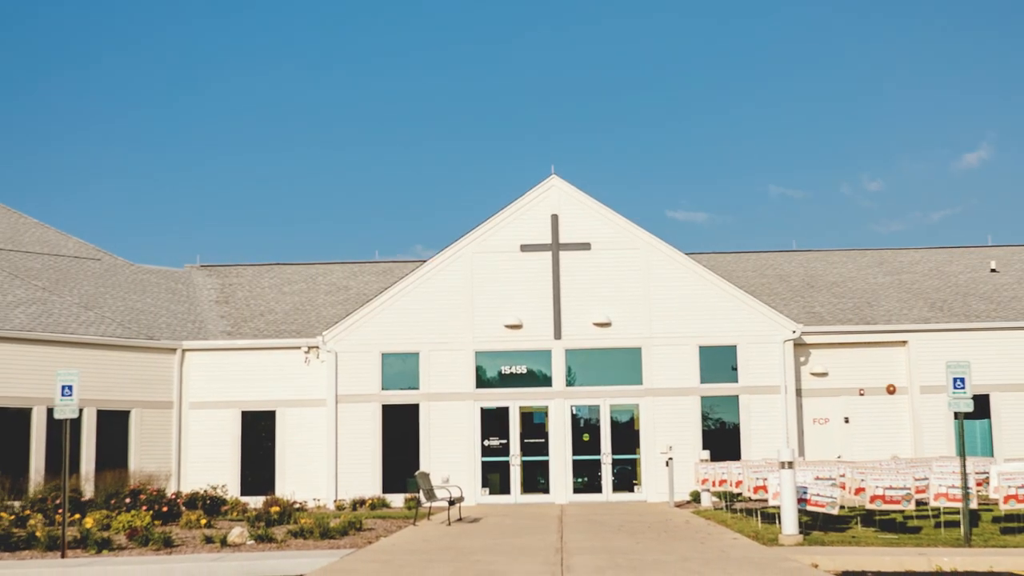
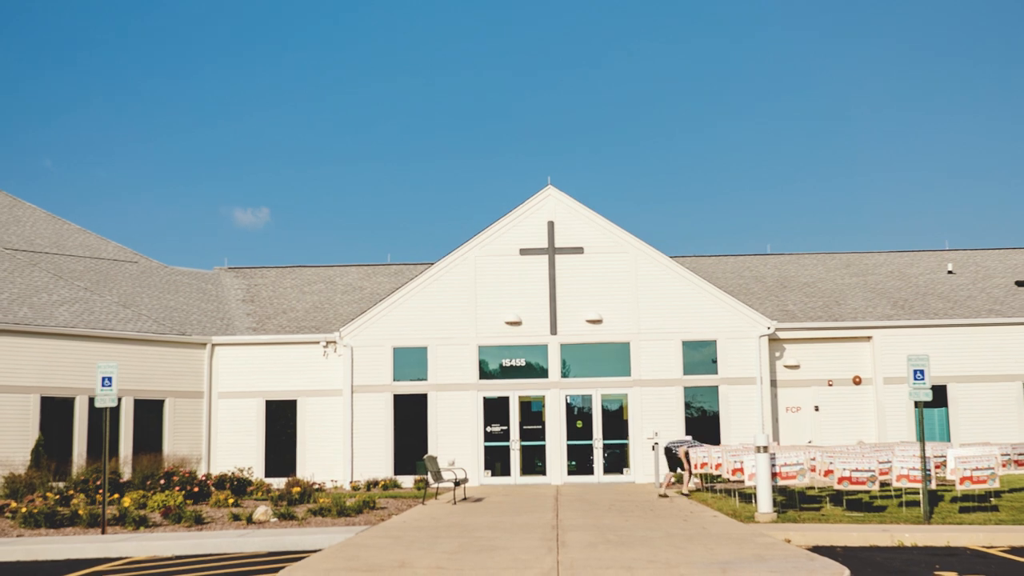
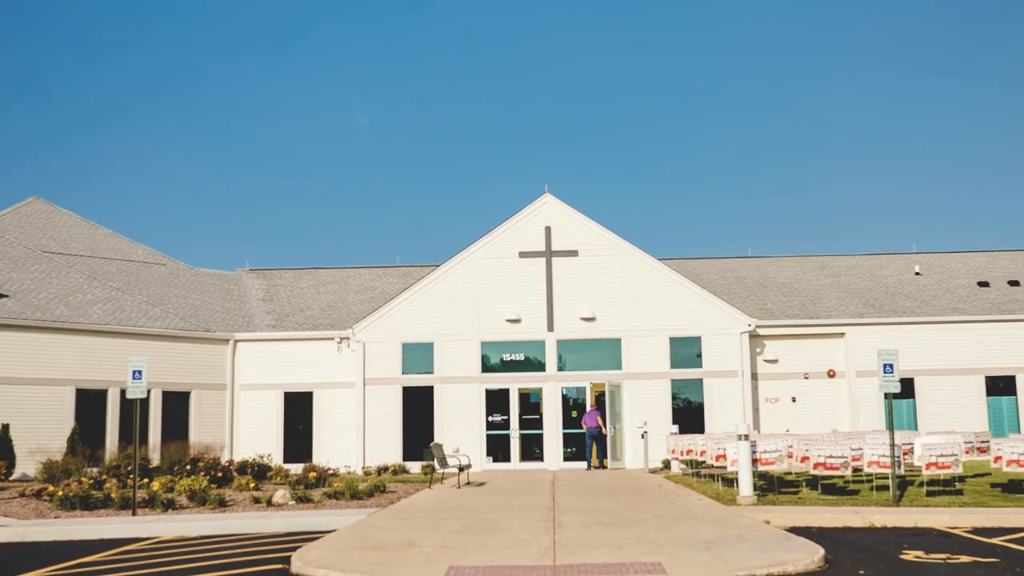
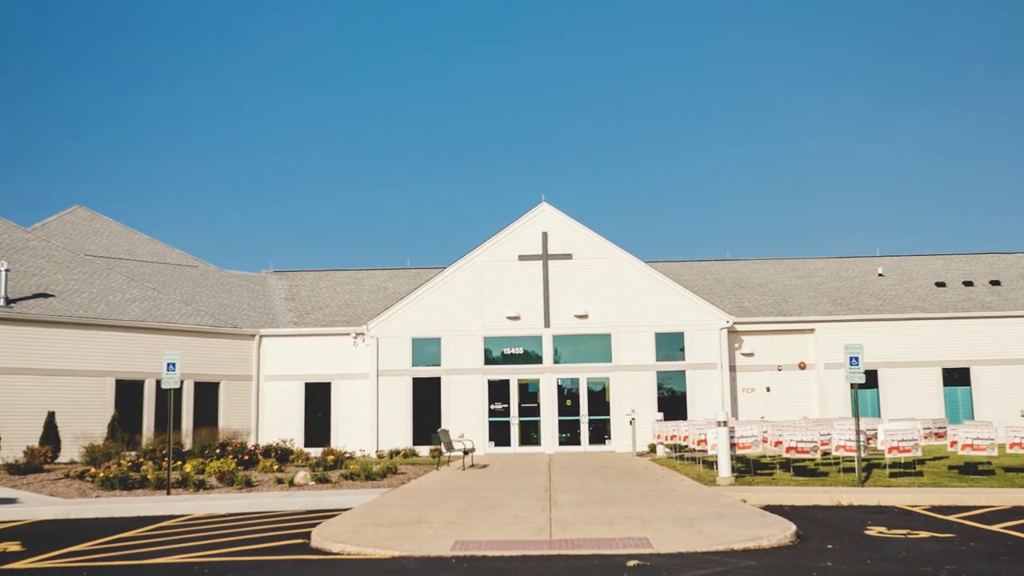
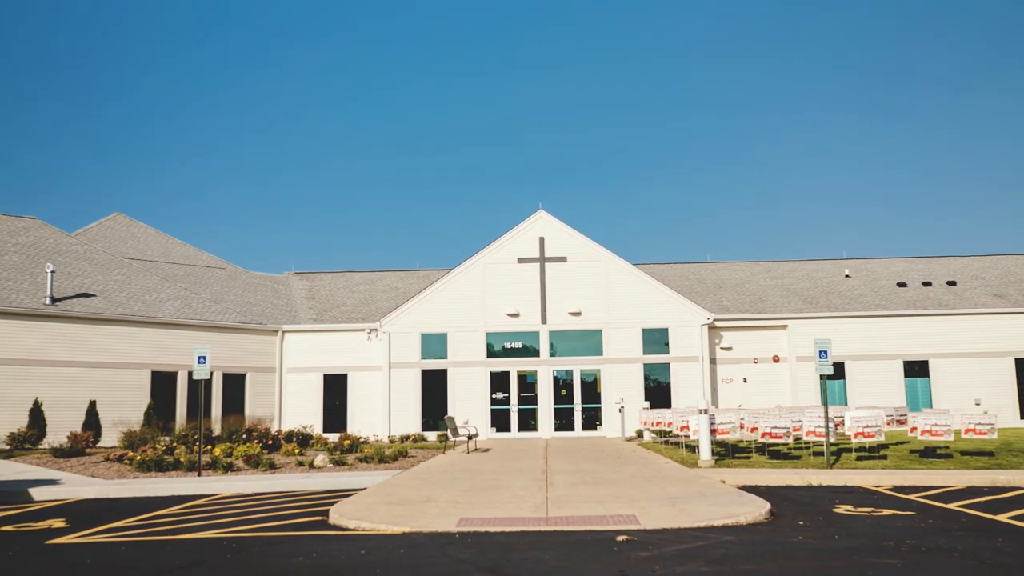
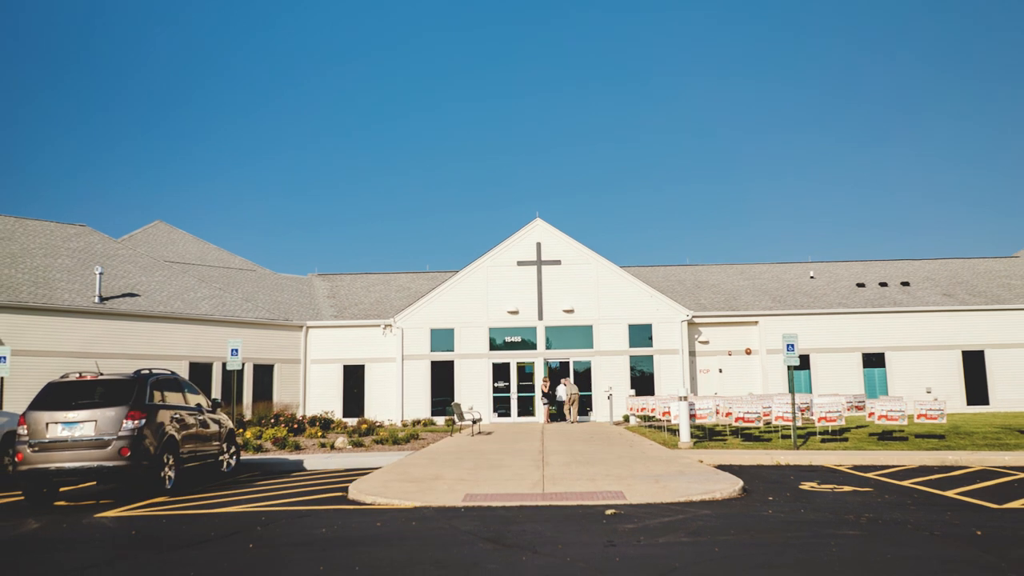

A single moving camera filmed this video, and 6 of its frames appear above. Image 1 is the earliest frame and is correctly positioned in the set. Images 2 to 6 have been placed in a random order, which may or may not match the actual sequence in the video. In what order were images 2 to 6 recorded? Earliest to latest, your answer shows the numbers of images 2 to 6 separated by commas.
2, 3, 4, 5, 6
